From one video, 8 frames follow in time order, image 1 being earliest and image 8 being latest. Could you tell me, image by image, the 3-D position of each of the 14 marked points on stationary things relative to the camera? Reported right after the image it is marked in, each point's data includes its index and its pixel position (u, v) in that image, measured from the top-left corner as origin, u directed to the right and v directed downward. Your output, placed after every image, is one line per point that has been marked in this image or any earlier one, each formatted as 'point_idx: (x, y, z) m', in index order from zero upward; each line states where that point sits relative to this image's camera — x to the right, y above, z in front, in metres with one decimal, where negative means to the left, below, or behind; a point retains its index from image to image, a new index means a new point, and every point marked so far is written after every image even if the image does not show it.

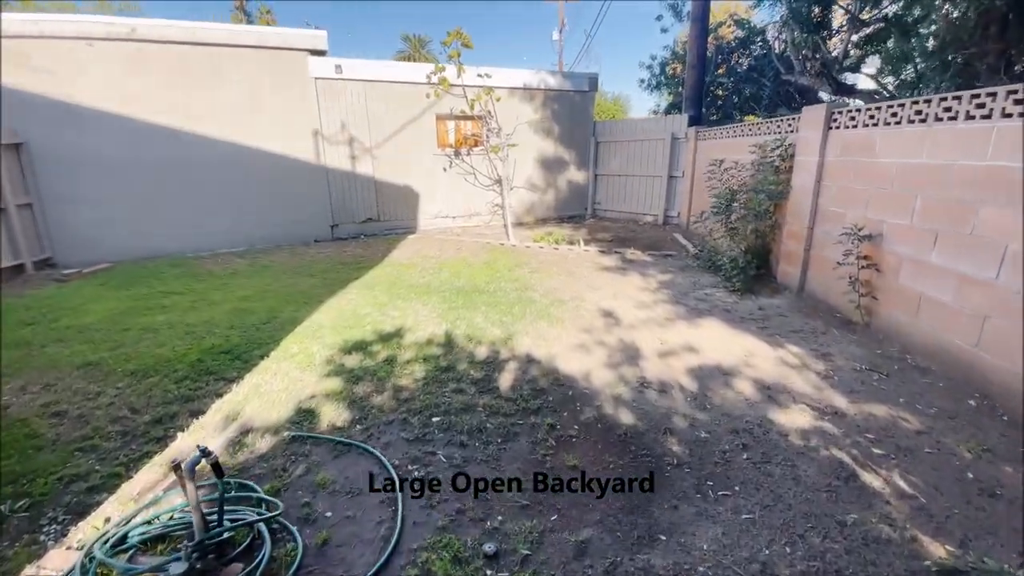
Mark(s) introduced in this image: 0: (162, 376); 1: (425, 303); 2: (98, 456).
0: (-2.4, -0.6, +3.3) m
1: (-0.8, -0.1, +4.5) m
2: (-2.1, -0.8, +2.4) m
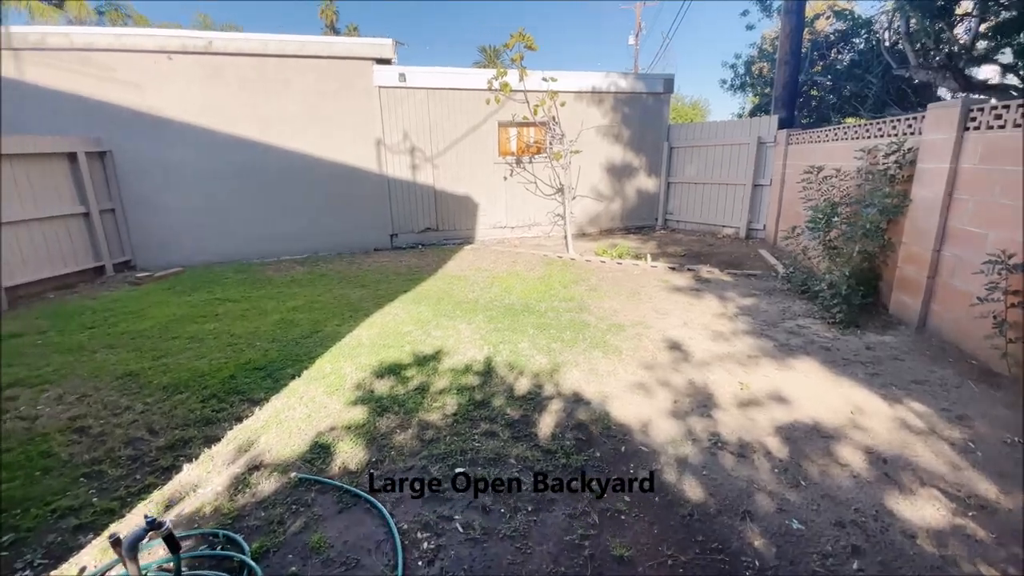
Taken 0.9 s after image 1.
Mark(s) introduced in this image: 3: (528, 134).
0: (-2.1, -0.7, +3.1) m
1: (-0.3, -0.3, +4.2) m
2: (-2.0, -0.9, +2.3) m
3: (+0.3, +2.6, +8.1) m
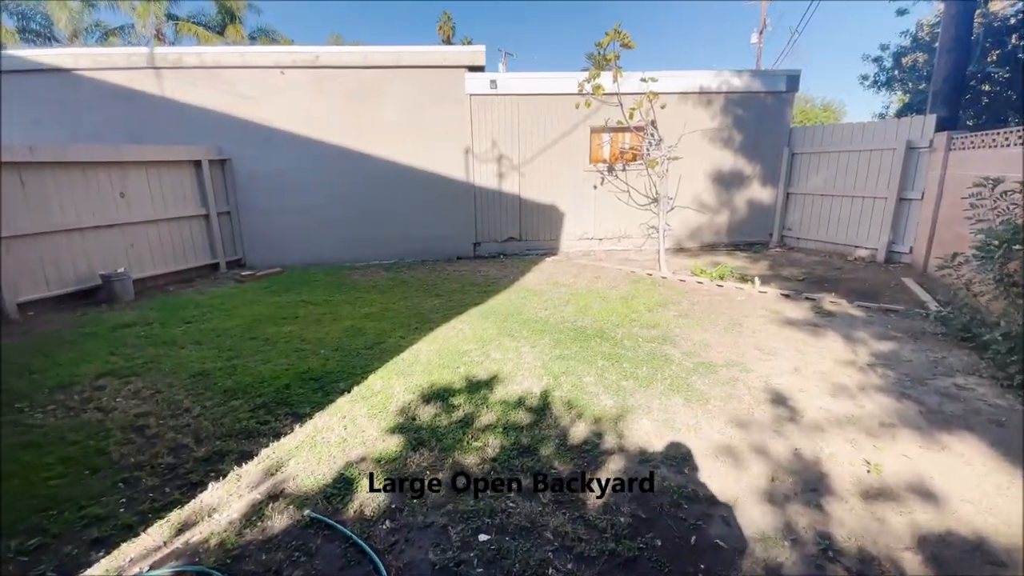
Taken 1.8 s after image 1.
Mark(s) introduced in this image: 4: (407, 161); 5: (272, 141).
0: (-1.7, -0.7, +3.1) m
1: (+0.2, -0.5, +3.8) m
2: (-1.8, -1.0, +2.2) m
3: (+1.8, +2.3, +7.5) m
4: (-1.6, +1.9, +7.3) m
5: (-3.5, +2.2, +7.0) m
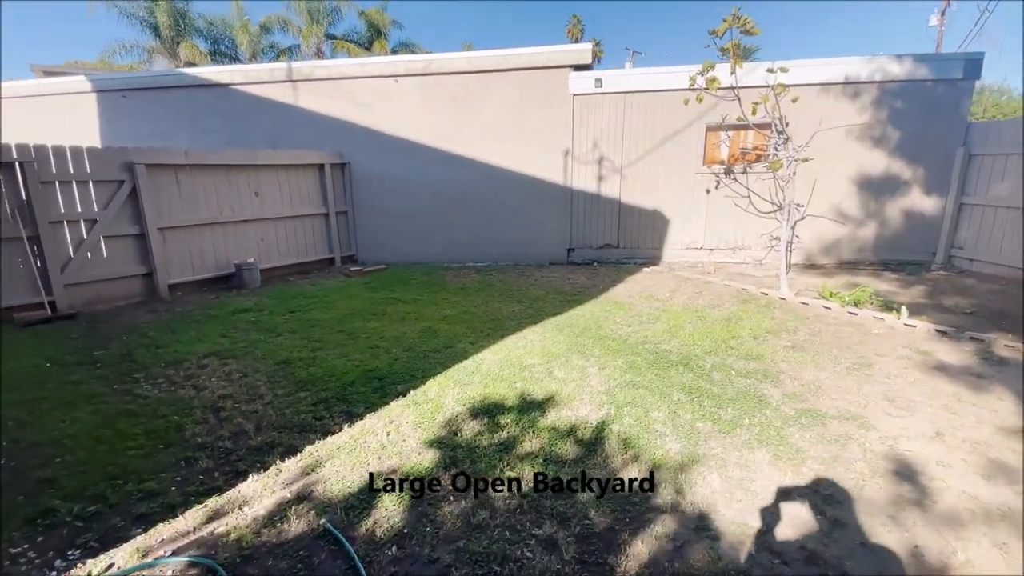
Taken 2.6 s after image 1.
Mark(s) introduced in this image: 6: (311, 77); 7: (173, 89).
0: (-1.4, -0.7, +3.3) m
1: (+0.7, -0.6, +3.4) m
2: (-1.6, -0.9, +2.4) m
3: (+3.3, +2.1, +6.7) m
4: (-0.1, +1.9, +7.3) m
5: (-2.0, +2.3, +7.4) m
6: (-3.1, +3.2, +7.2) m
7: (-5.3, +3.1, +7.5) m
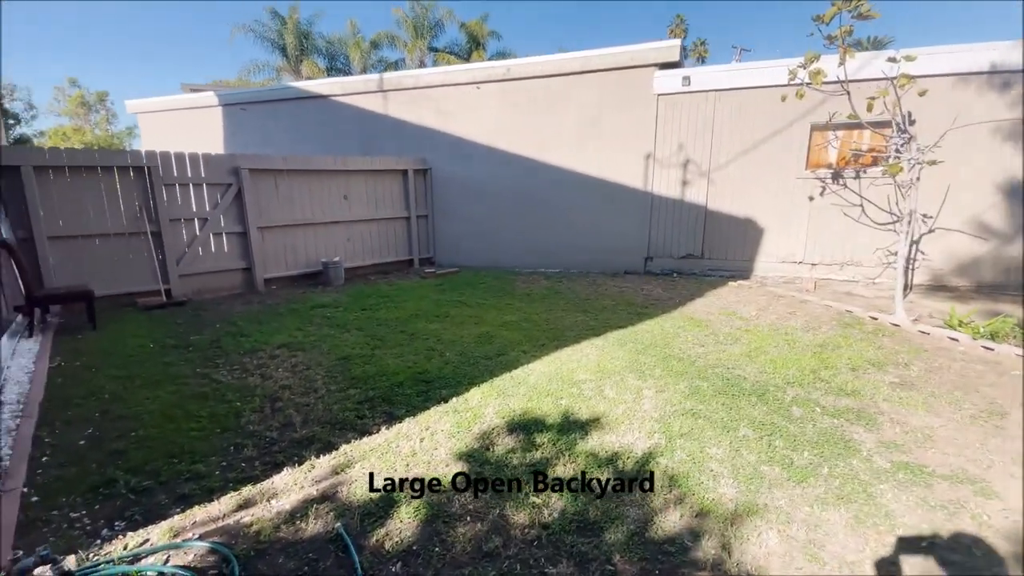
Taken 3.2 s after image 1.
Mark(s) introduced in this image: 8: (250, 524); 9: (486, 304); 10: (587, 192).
0: (-1.0, -0.7, +3.3) m
1: (+1.0, -0.7, +3.1) m
2: (-1.5, -0.9, +2.5) m
3: (+4.2, +1.8, +5.8) m
4: (+1.1, +1.8, +7.0) m
5: (-0.8, +2.2, +7.6) m
6: (-1.8, +3.2, +7.6) m
7: (-3.9, +3.2, +8.2) m
8: (-1.1, -1.0, +2.1) m
9: (-0.3, -0.2, +5.4) m
10: (+1.1, +1.4, +7.1) m
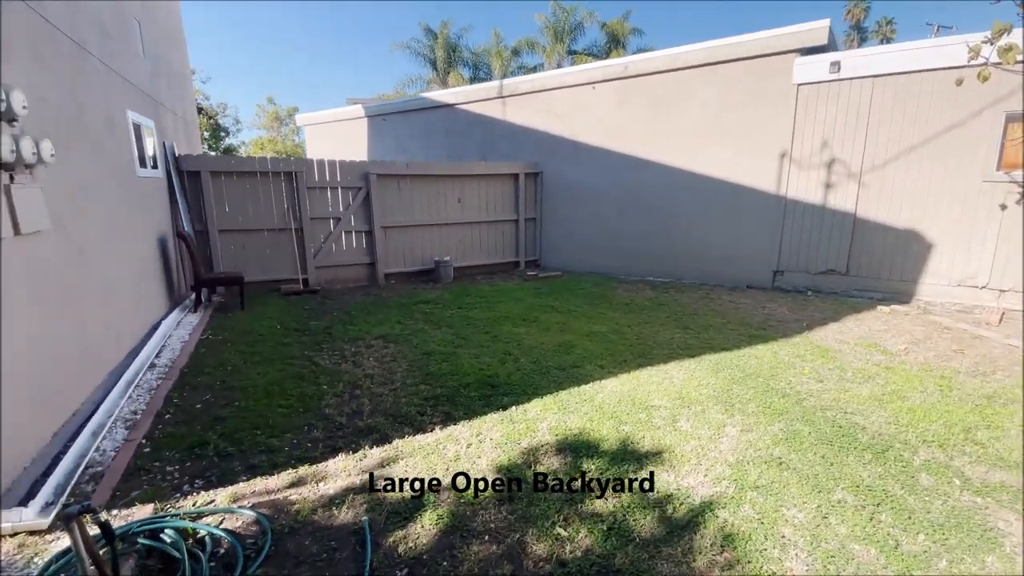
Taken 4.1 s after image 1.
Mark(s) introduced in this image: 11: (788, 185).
0: (-0.6, -0.7, +3.4) m
1: (+1.4, -0.8, +2.7) m
2: (-1.2, -0.9, +2.8) m
3: (+5.3, +1.5, +4.4) m
4: (+2.6, +1.6, +6.4) m
5: (+1.0, +2.1, +7.4) m
6: (+0.1, +3.2, +7.7) m
7: (-1.8, +3.3, +8.9) m
8: (-1.0, -1.0, +2.2) m
9: (+0.7, -0.3, +5.2) m
10: (+2.7, +1.3, +6.5) m
11: (+3.4, +1.2, +5.9) m
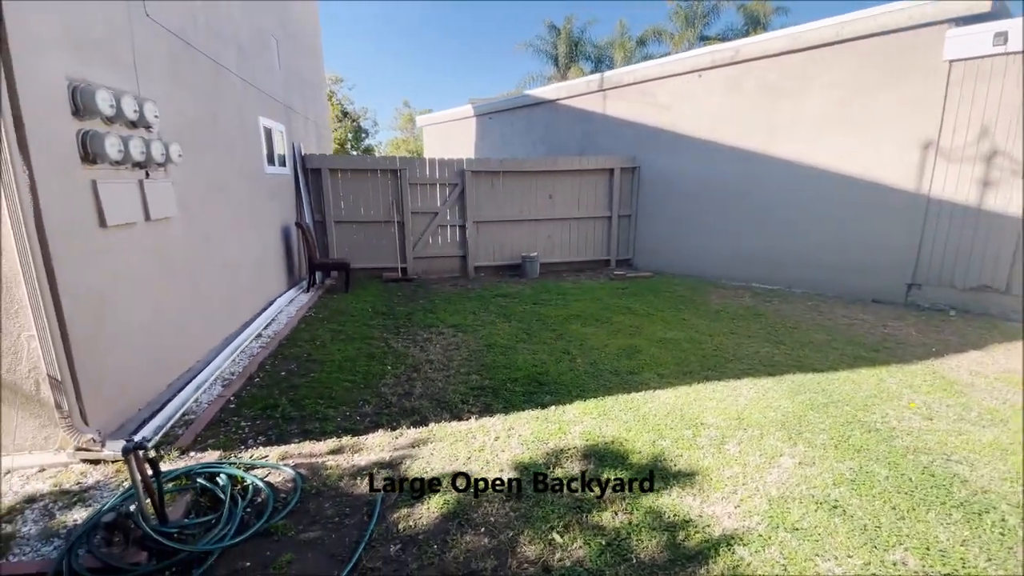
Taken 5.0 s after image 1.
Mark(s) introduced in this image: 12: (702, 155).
0: (-0.2, -0.7, +3.5) m
1: (+1.5, -0.9, +2.3) m
2: (-1.0, -0.8, +3.1) m
3: (+5.9, +1.2, +3.0) m
4: (+3.7, +1.4, +5.6) m
5: (+2.5, +2.1, +7.0) m
6: (+1.7, +3.2, +7.4) m
7: (+0.2, +3.4, +9.1) m
8: (-0.9, -0.9, +2.5) m
9: (+1.5, -0.3, +4.9) m
10: (+3.8, +1.1, +5.7) m
11: (+4.3, +1.1, +4.9) m
12: (+2.7, +1.9, +6.8) m
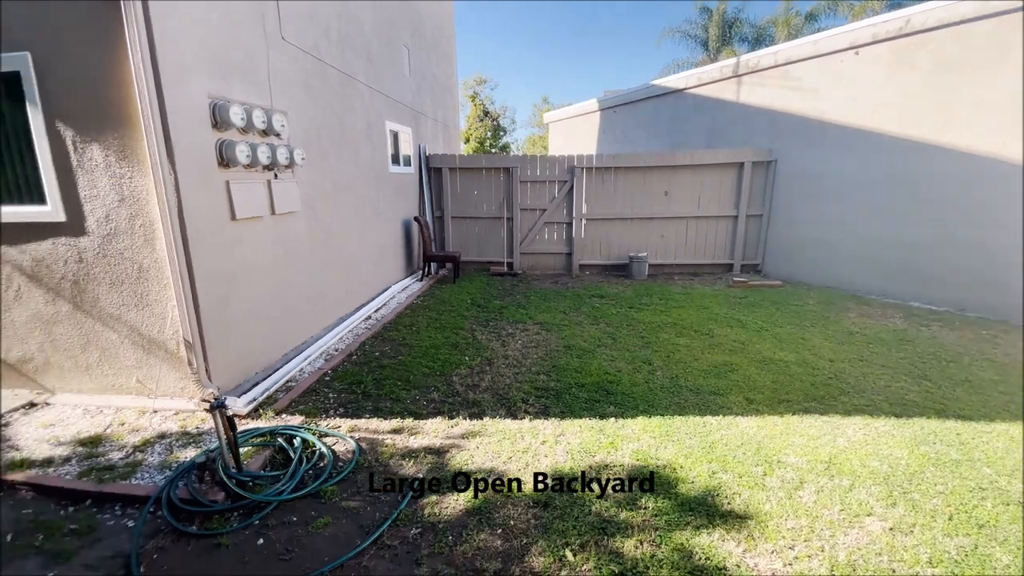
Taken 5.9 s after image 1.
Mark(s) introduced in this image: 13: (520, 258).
0: (+0.3, -0.7, +3.5) m
1: (+1.6, -1.0, +1.9) m
2: (-0.6, -0.7, +3.3) m
3: (+6.1, +0.8, +1.3) m
4: (+4.8, +1.2, +4.4) m
5: (+4.0, +1.9, +6.0) m
6: (+3.4, +3.1, +6.7) m
7: (+2.4, +3.4, +8.7) m
8: (-0.7, -0.9, +2.7) m
9: (+2.4, -0.4, +4.4) m
10: (+4.8, +0.9, +4.4) m
11: (+5.1, +0.8, +3.5) m
12: (+4.1, +1.7, +5.8) m
13: (+0.1, +0.5, +7.2) m
